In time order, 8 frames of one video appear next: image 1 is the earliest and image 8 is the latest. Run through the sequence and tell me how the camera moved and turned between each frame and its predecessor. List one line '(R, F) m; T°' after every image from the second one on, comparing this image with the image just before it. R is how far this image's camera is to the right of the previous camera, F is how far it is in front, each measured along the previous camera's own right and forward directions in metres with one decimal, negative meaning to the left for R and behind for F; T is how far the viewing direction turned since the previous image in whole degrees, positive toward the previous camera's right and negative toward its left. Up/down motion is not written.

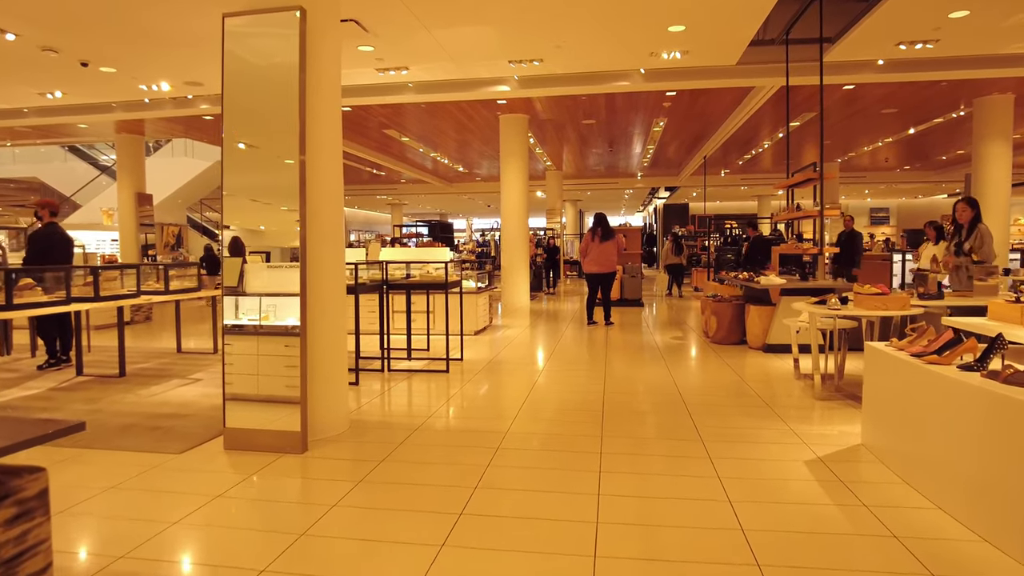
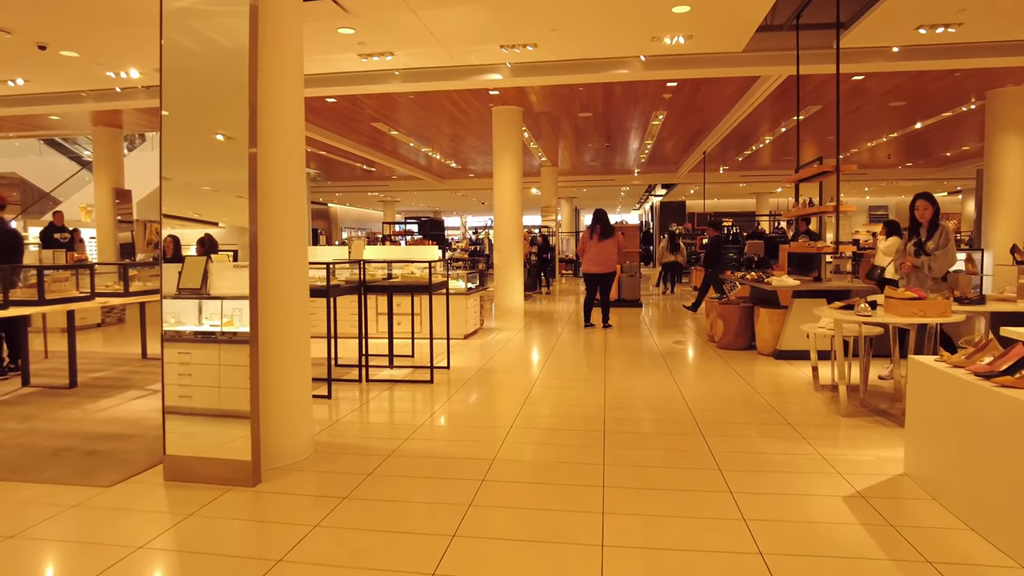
(0.0, +0.5) m; 0°
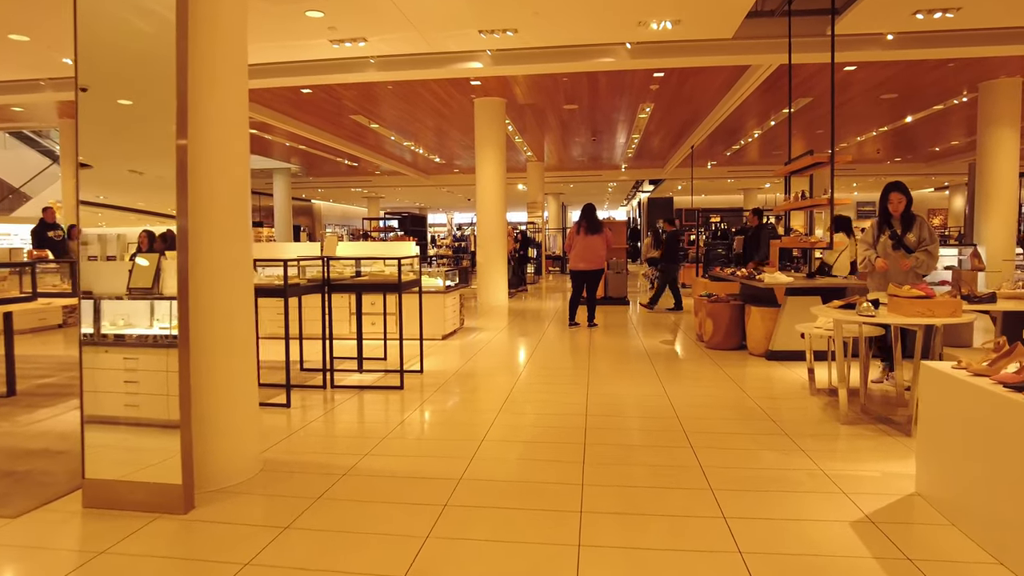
(+0.1, +0.3) m; +1°
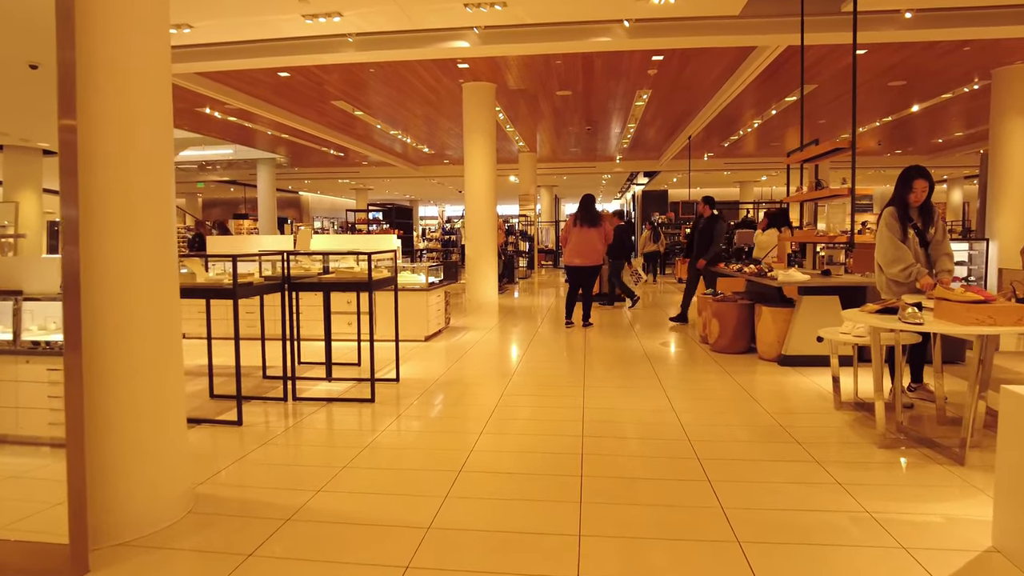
(0.0, +0.5) m; +1°
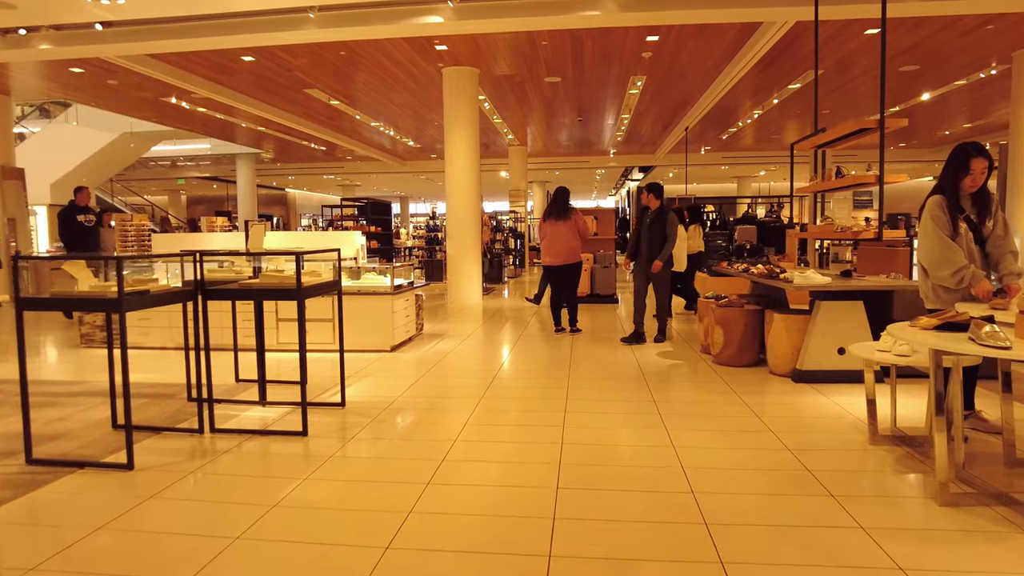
(+0.2, +0.7) m; 0°
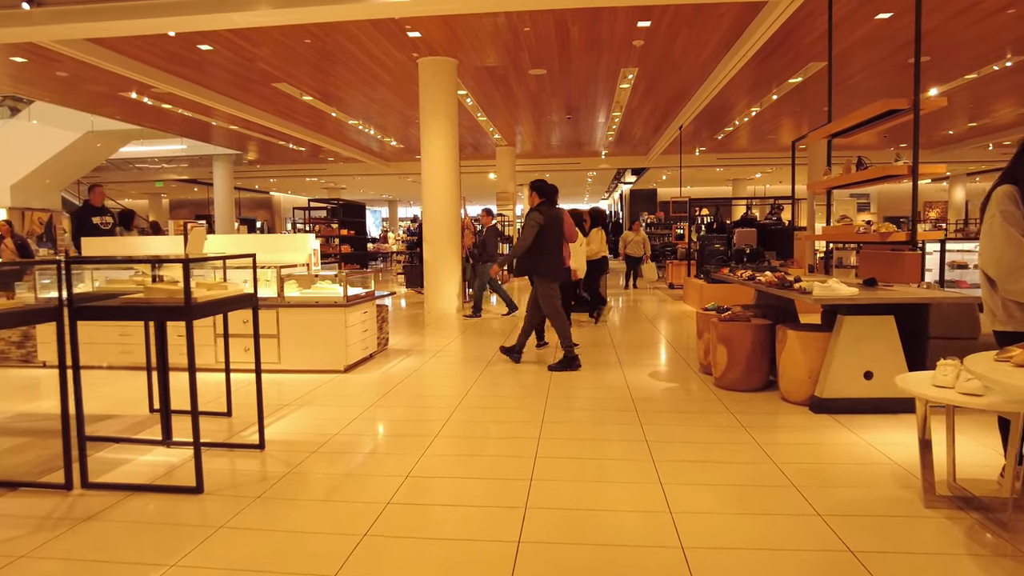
(+0.2, +0.7) m; +1°
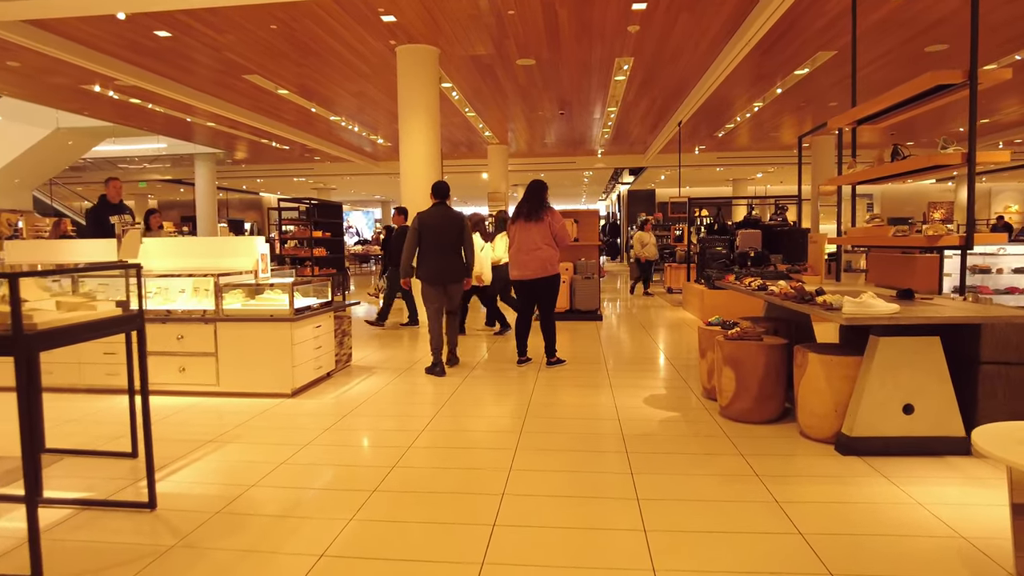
(+0.2, +0.7) m; 0°
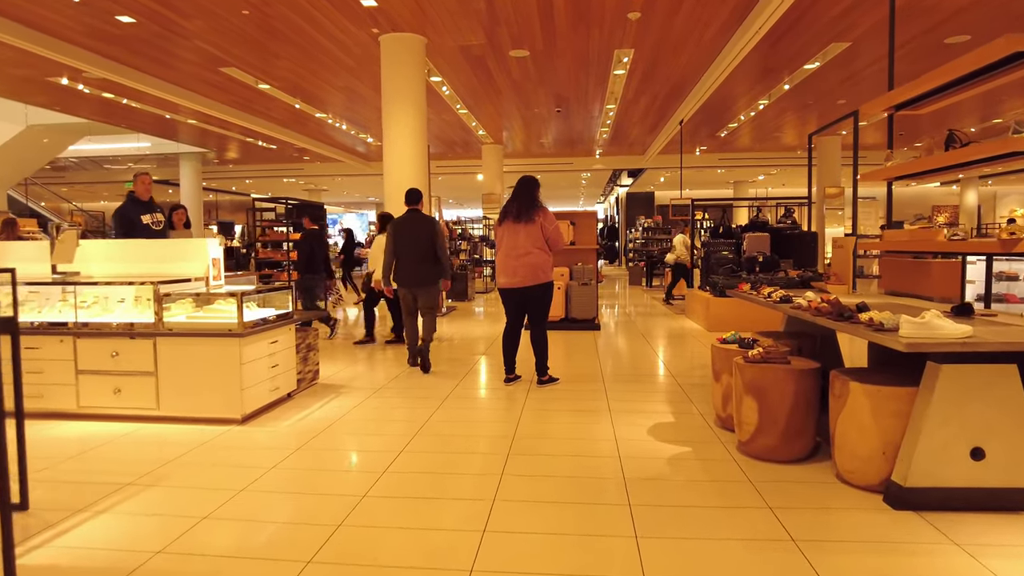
(+0.1, +0.6) m; 0°
